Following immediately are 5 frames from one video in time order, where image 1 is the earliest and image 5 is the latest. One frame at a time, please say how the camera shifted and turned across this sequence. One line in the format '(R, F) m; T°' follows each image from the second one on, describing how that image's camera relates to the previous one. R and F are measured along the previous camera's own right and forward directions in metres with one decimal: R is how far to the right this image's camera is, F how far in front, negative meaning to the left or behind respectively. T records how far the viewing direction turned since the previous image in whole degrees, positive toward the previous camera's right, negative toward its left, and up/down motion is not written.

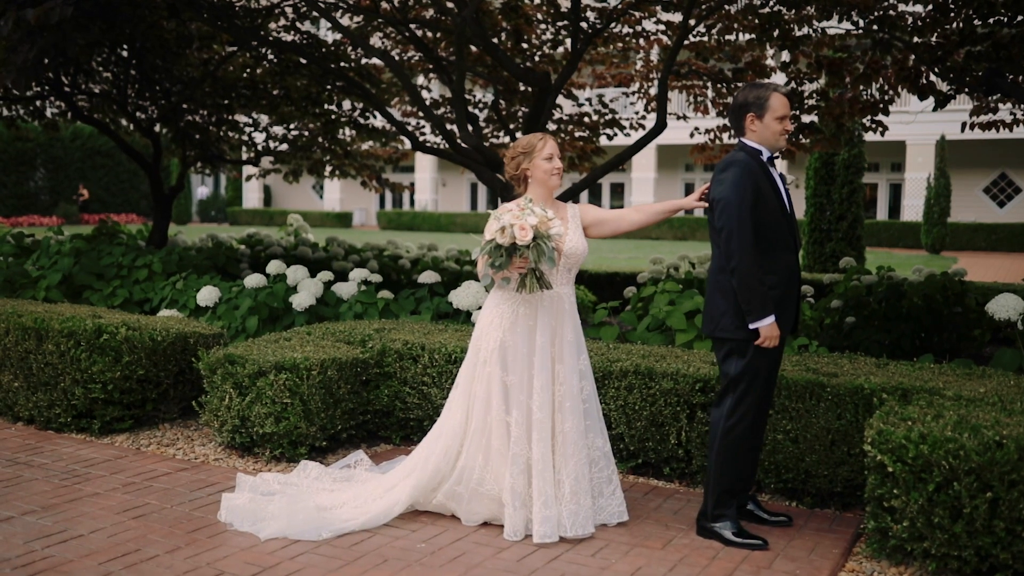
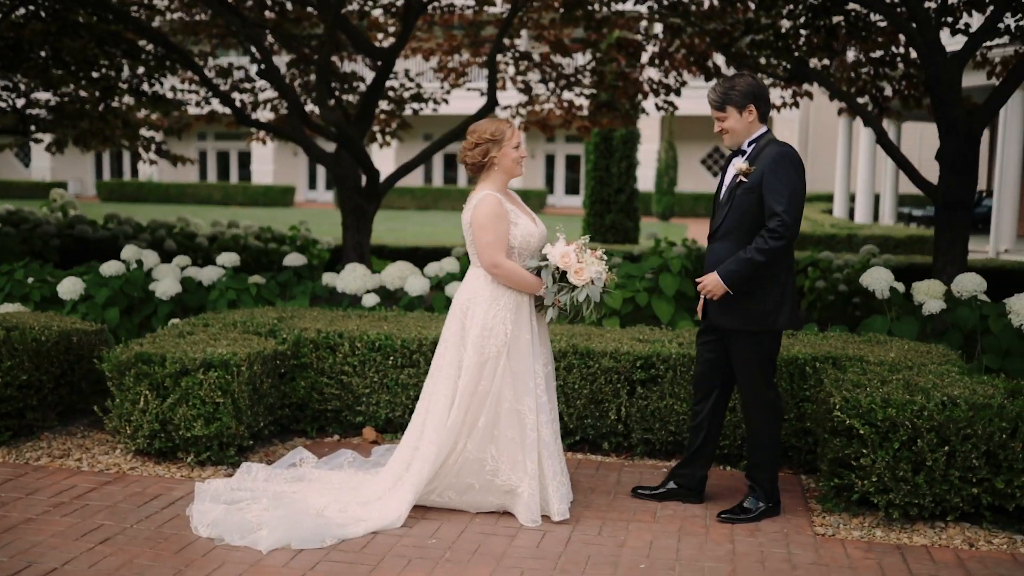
(-1.1, +0.2) m; +16°
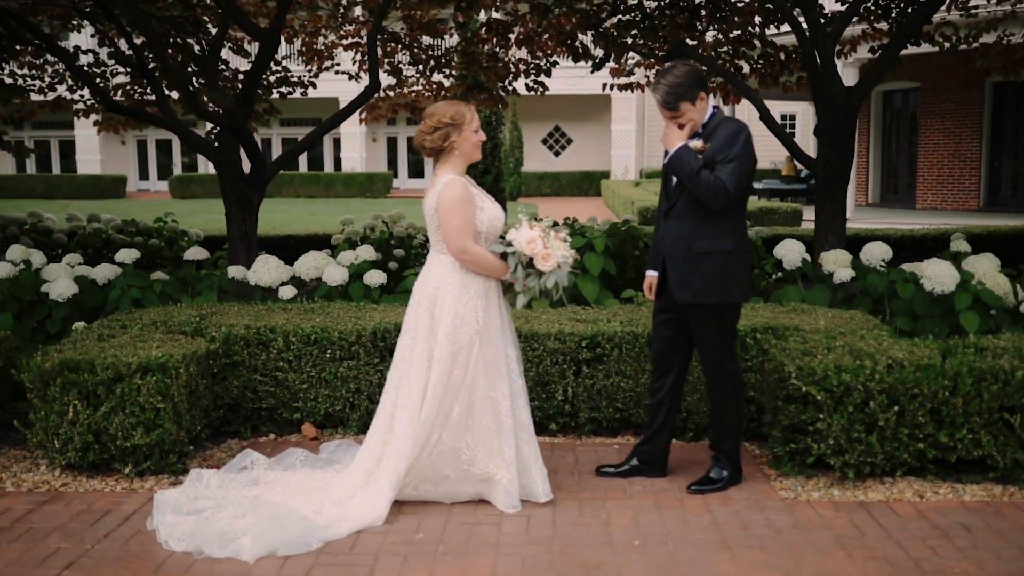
(-0.5, +0.1) m; +9°
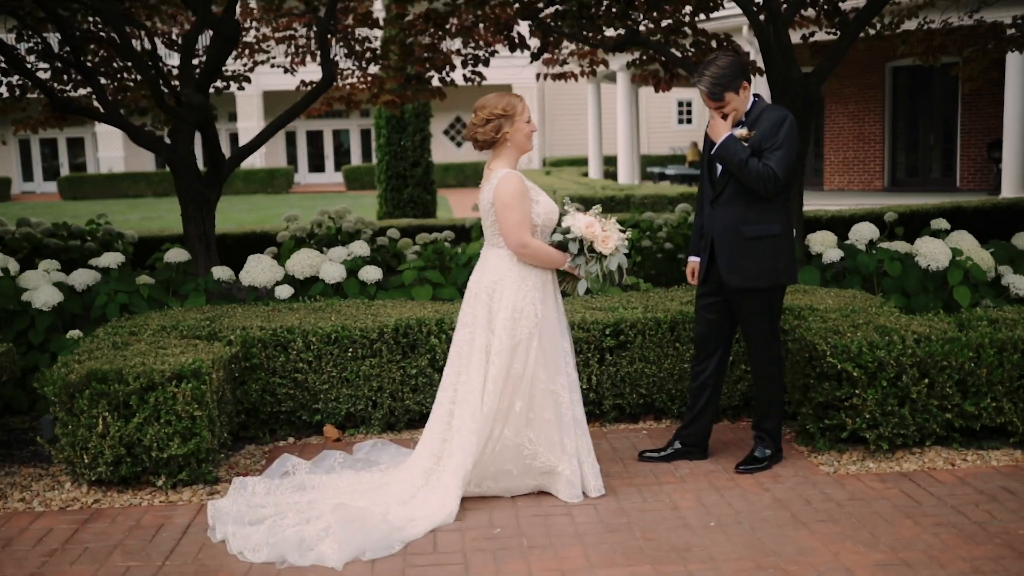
(-0.7, 0.0) m; +6°
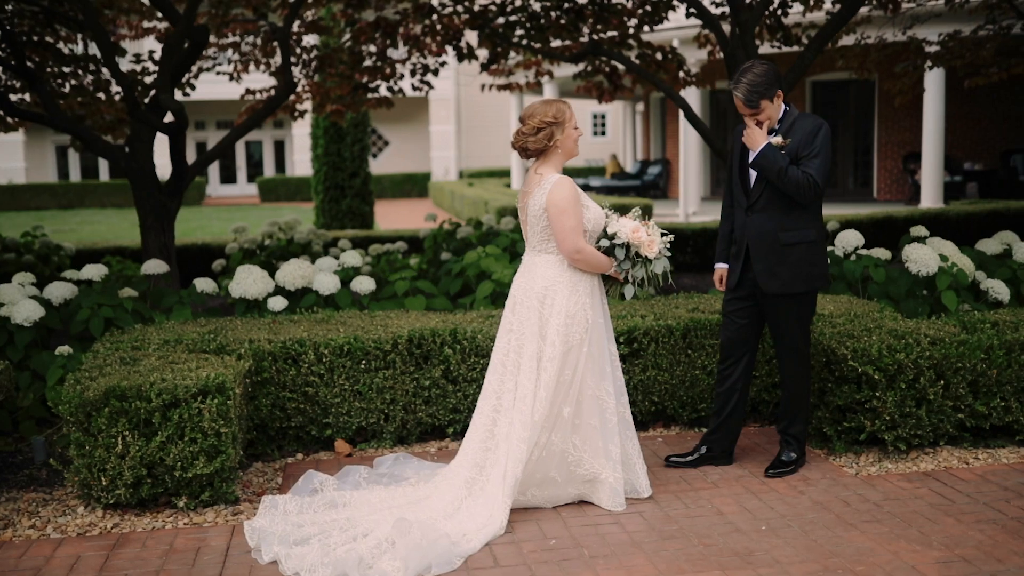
(-0.5, +0.1) m; +6°
